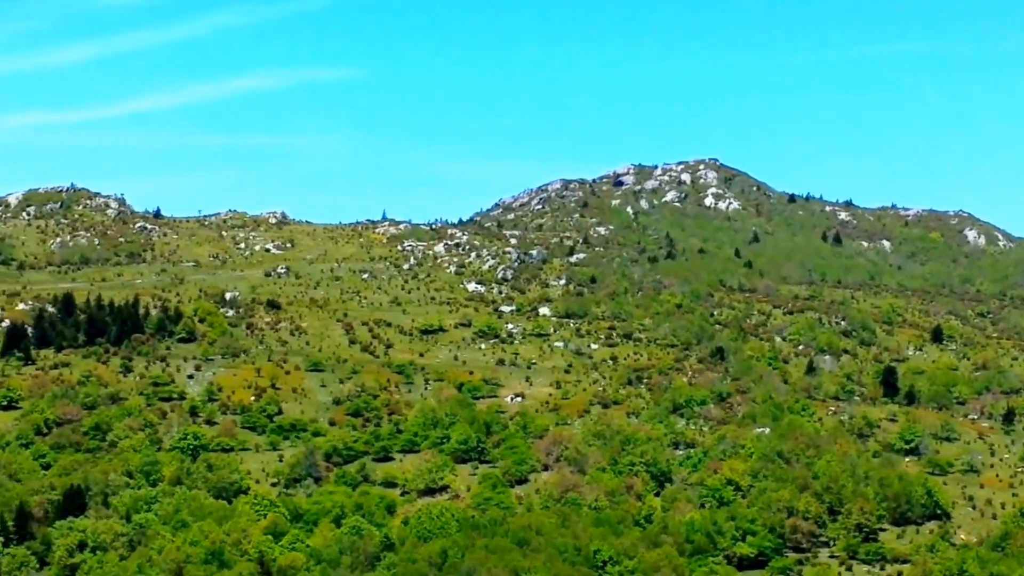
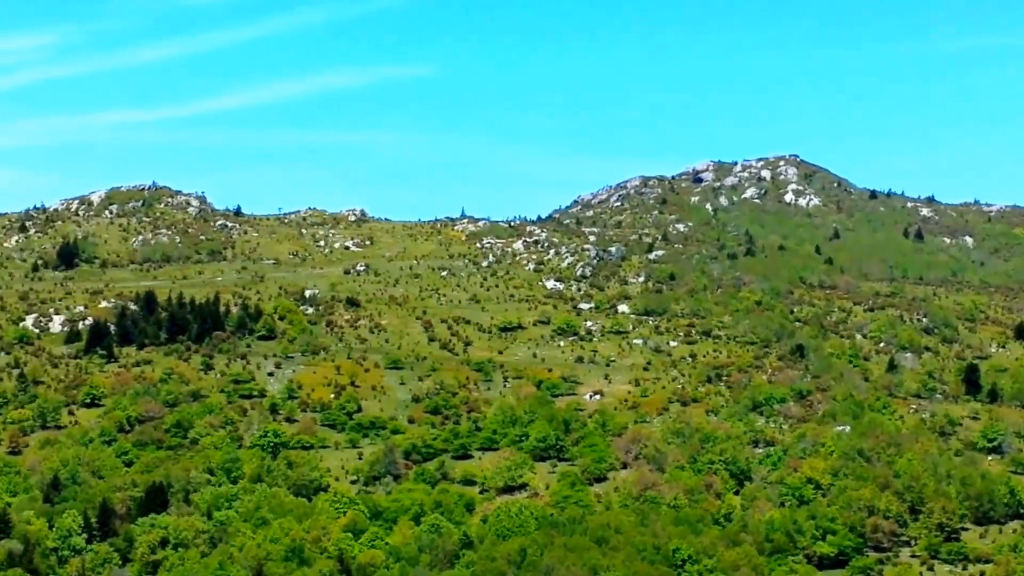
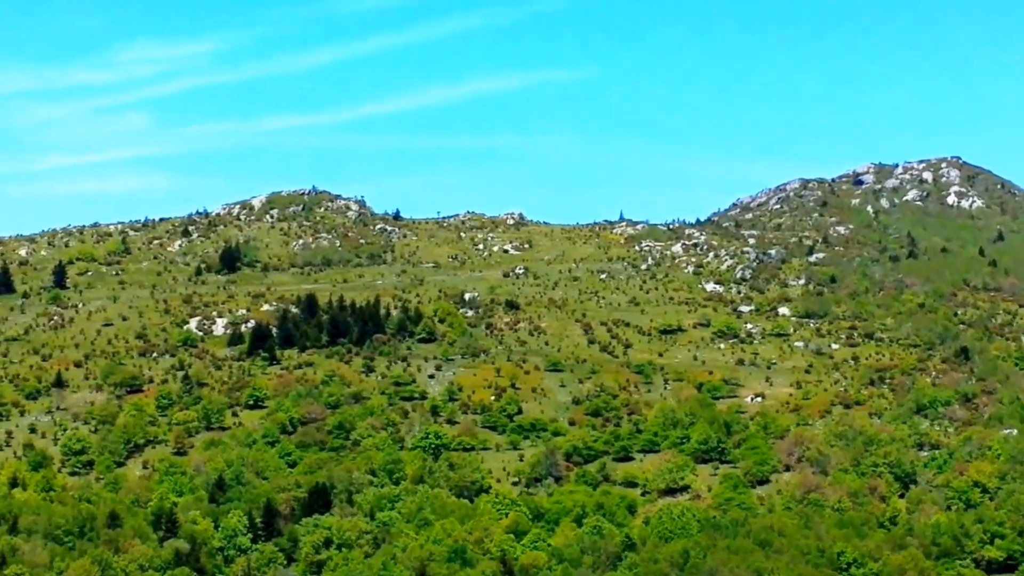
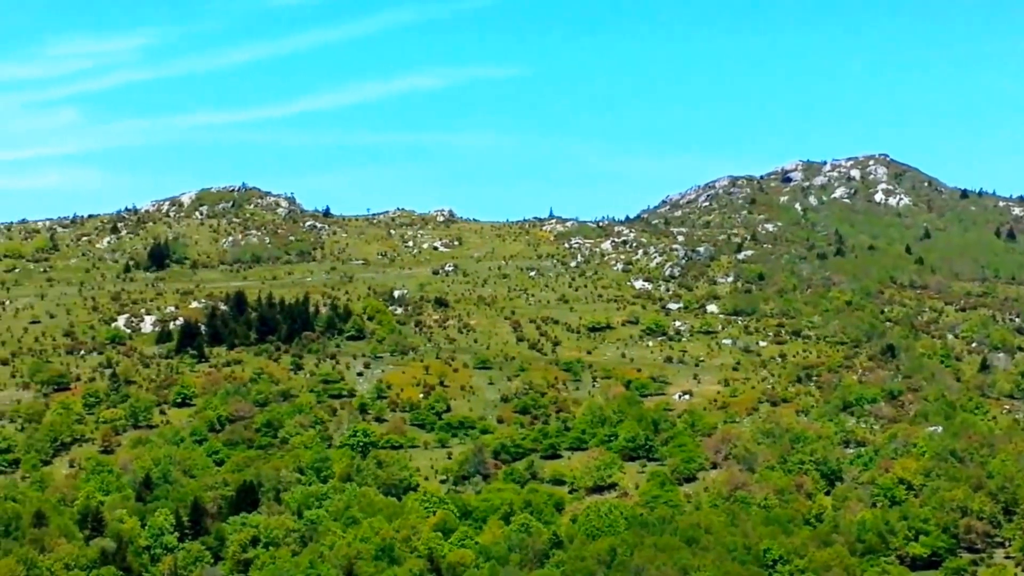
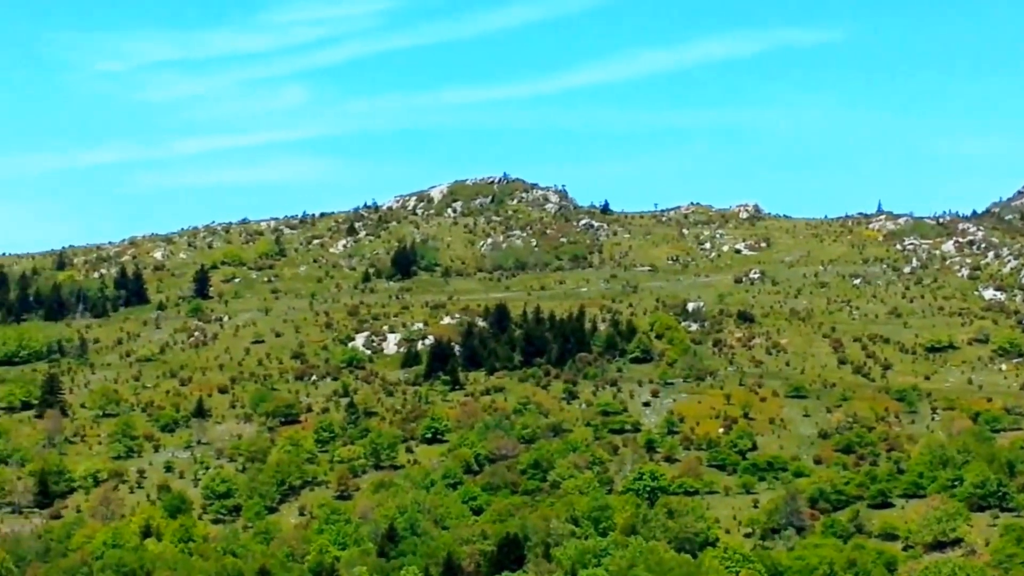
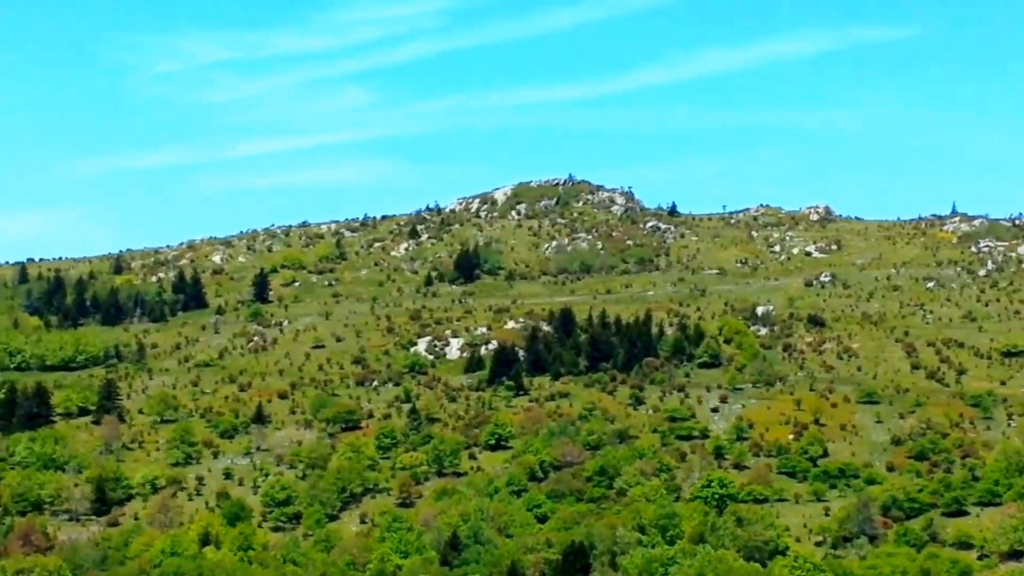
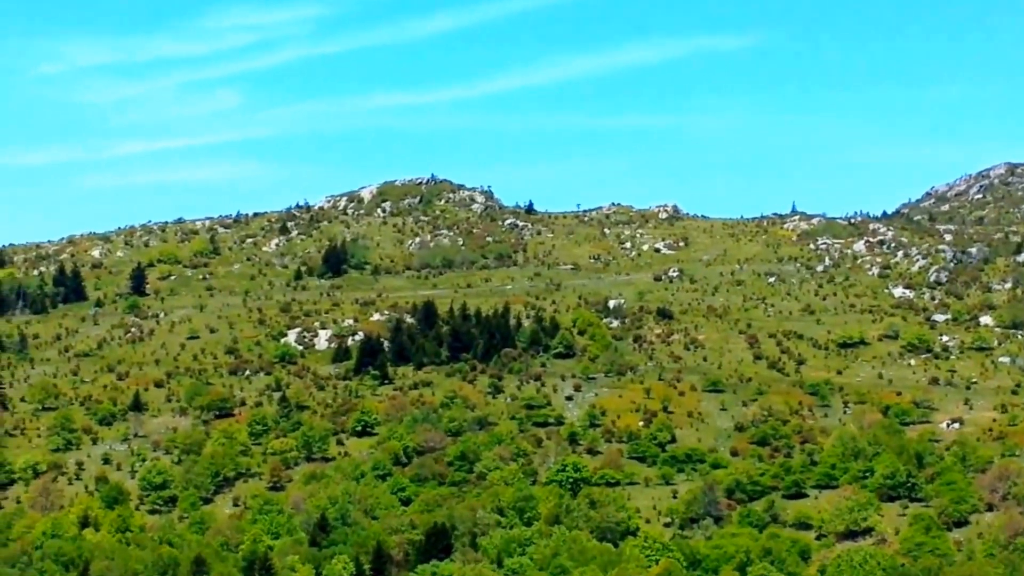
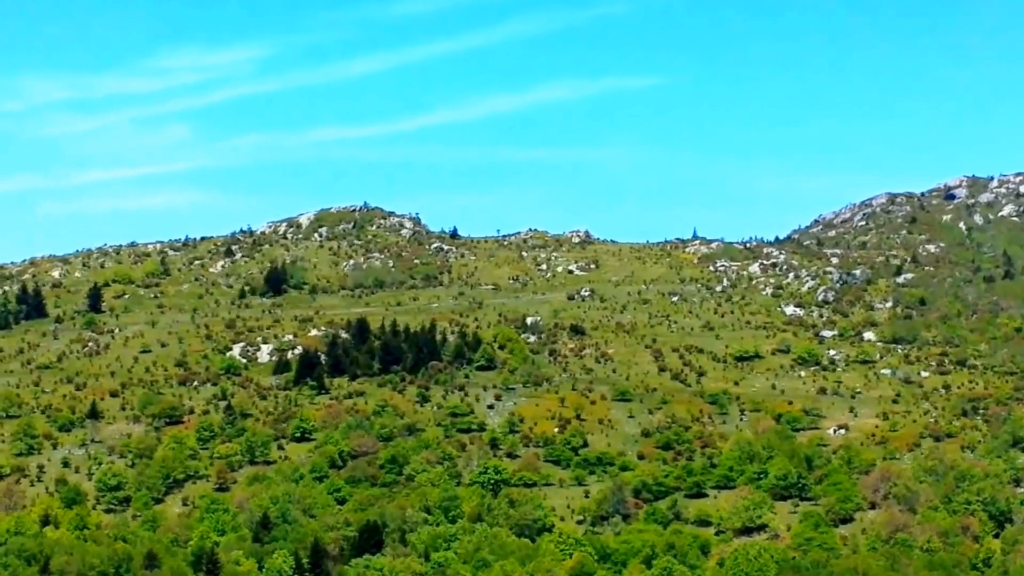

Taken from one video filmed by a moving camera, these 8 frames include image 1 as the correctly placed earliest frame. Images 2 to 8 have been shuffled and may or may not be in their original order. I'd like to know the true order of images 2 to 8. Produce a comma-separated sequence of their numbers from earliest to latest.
2, 4, 3, 8, 7, 5, 6
